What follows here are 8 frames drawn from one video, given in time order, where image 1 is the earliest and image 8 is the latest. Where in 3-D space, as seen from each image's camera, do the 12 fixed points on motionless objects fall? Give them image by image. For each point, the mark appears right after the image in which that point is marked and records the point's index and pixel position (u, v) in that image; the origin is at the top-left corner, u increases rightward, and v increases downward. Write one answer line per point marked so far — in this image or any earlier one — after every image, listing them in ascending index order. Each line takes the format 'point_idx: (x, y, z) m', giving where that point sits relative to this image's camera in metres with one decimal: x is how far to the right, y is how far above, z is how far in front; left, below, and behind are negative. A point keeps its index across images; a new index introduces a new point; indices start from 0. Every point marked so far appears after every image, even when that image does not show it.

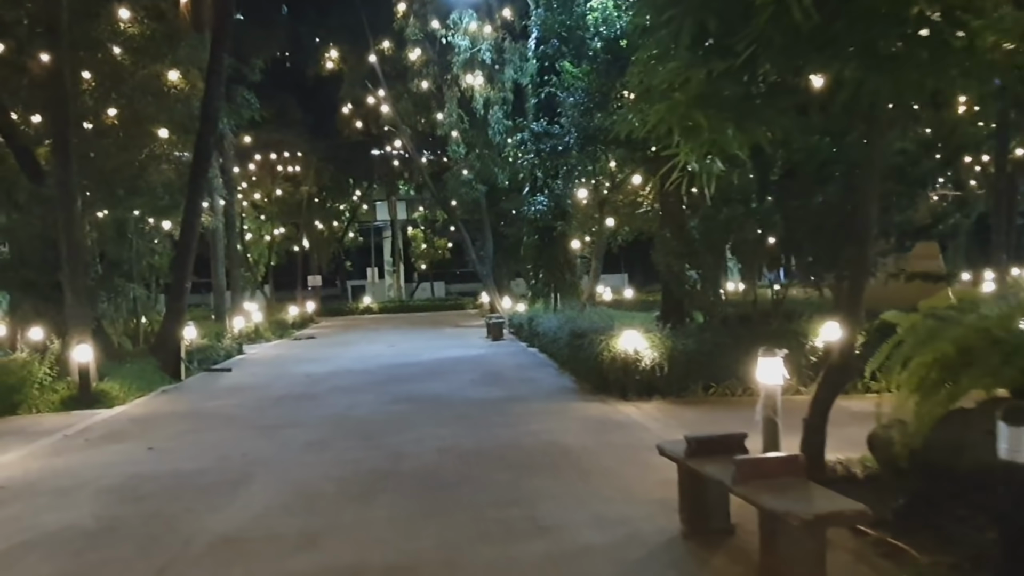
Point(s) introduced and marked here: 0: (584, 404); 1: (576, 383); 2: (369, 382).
0: (+1.2, -2.0, +13.0) m
1: (+1.3, -1.9, +14.9) m
2: (-3.2, -2.2, +16.9) m
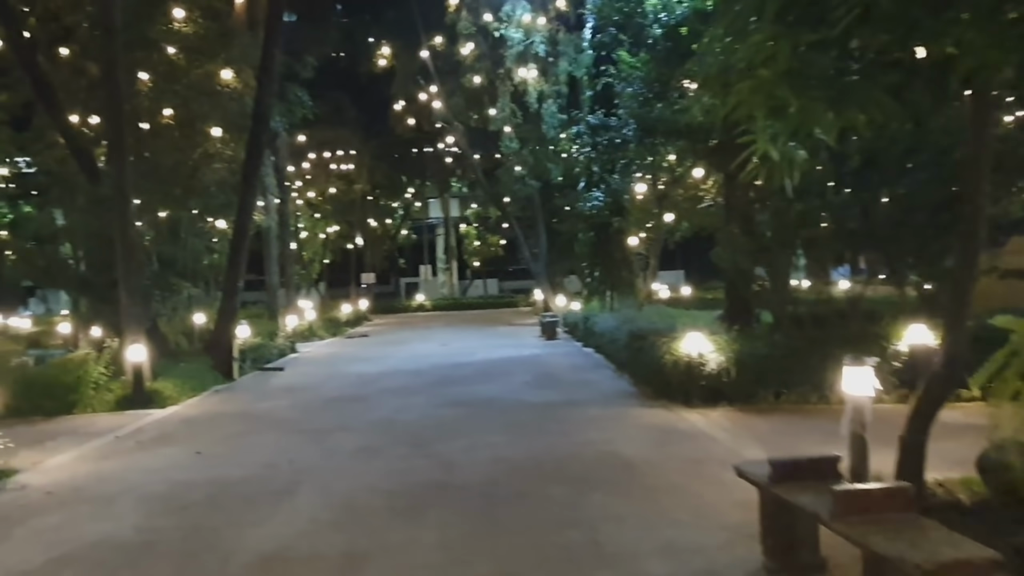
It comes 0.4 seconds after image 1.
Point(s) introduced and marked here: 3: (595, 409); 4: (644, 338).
0: (+2.2, -2.0, +12.2) m
1: (+2.4, -1.9, +14.2) m
2: (-2.0, -2.1, +16.5) m
3: (+1.4, -2.1, +12.6) m
4: (+2.6, -1.0, +14.2) m
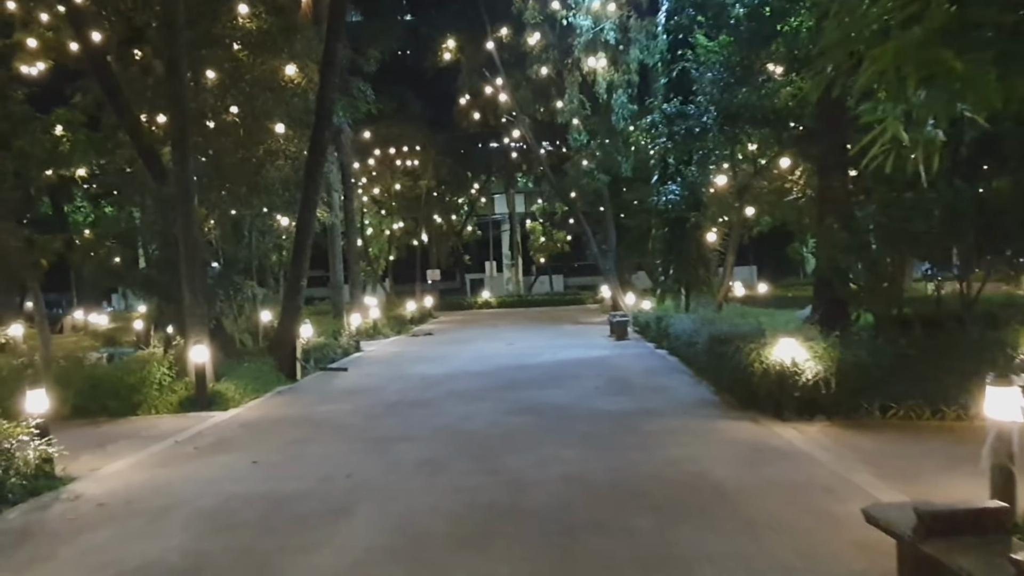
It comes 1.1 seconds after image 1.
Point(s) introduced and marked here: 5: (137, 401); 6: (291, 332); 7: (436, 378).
0: (+3.3, -2.0, +11.2) m
1: (+3.6, -1.9, +13.1) m
2: (-0.5, -2.1, +15.8) m
3: (+2.5, -2.1, +11.6) m
4: (+3.9, -1.0, +13.1) m
5: (-7.2, -2.2, +14.2) m
6: (-5.4, -1.1, +18.1) m
7: (-1.8, -2.2, +17.8) m
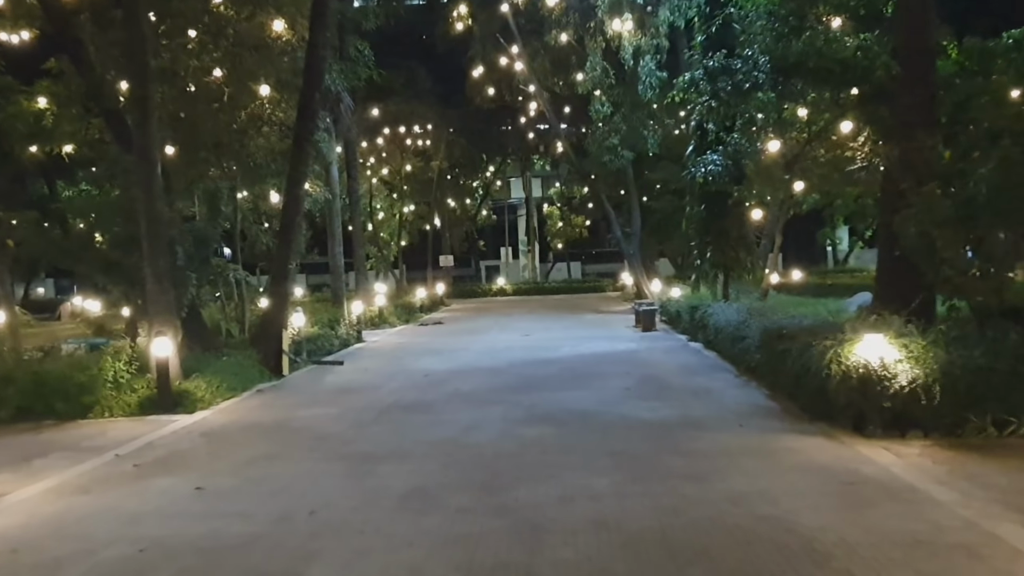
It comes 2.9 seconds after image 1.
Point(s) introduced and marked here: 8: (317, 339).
0: (+3.5, -1.8, +8.9) m
1: (+3.9, -1.7, +10.8) m
2: (-0.2, -1.8, +13.6) m
3: (+2.7, -1.9, +9.3) m
4: (+4.1, -0.7, +10.8) m
5: (-7.0, -1.9, +12.2) m
6: (-5.1, -0.7, +16.0) m
7: (-1.5, -1.8, +15.7) m
8: (-4.9, -1.3, +18.8) m
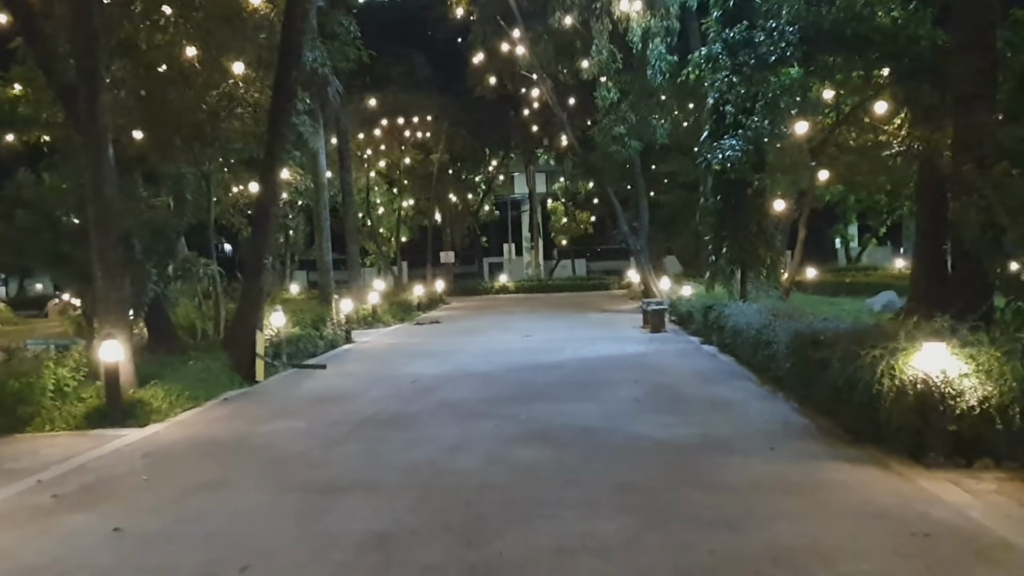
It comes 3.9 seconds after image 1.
0: (+3.4, -1.8, +7.4) m
1: (+3.8, -1.7, +9.3) m
2: (-0.3, -1.8, +12.1) m
3: (+2.6, -1.9, +7.8) m
4: (+4.0, -0.7, +9.3) m
5: (-7.1, -1.8, +10.8) m
6: (-5.1, -0.6, +14.6) m
7: (-1.6, -1.8, +14.2) m
8: (-4.9, -1.2, +17.4) m
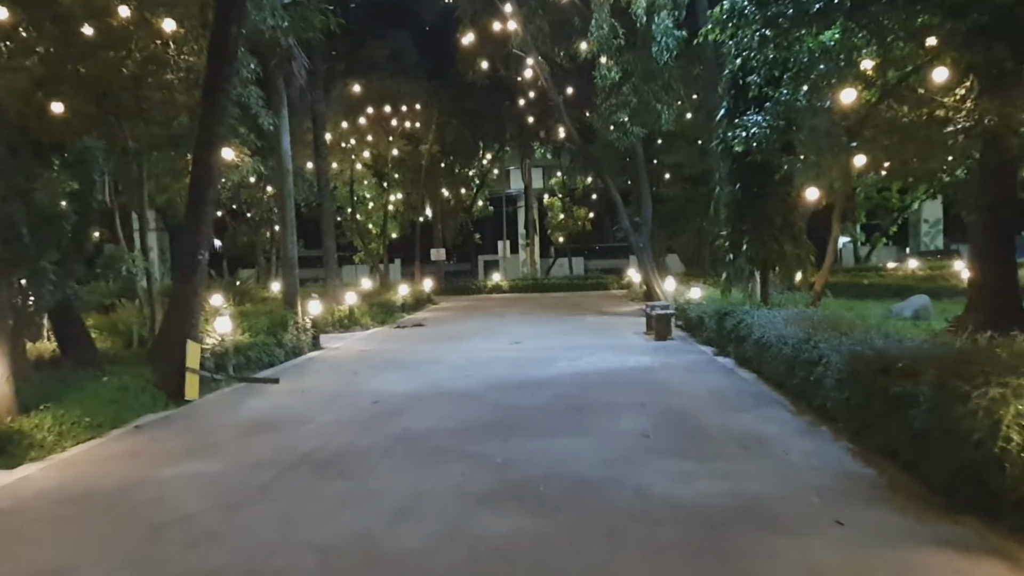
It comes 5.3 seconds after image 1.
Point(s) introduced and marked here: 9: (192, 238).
0: (+3.1, -1.9, +5.1) m
1: (+3.5, -1.7, +6.9) m
2: (-0.6, -1.8, +9.8) m
3: (+2.3, -1.9, +5.5) m
4: (+3.7, -0.8, +7.0) m
5: (-7.4, -1.8, +8.4) m
6: (-5.4, -0.7, +12.2) m
7: (-1.9, -1.8, +11.9) m
8: (-5.2, -1.2, +15.0) m
9: (-5.4, +0.8, +12.4) m
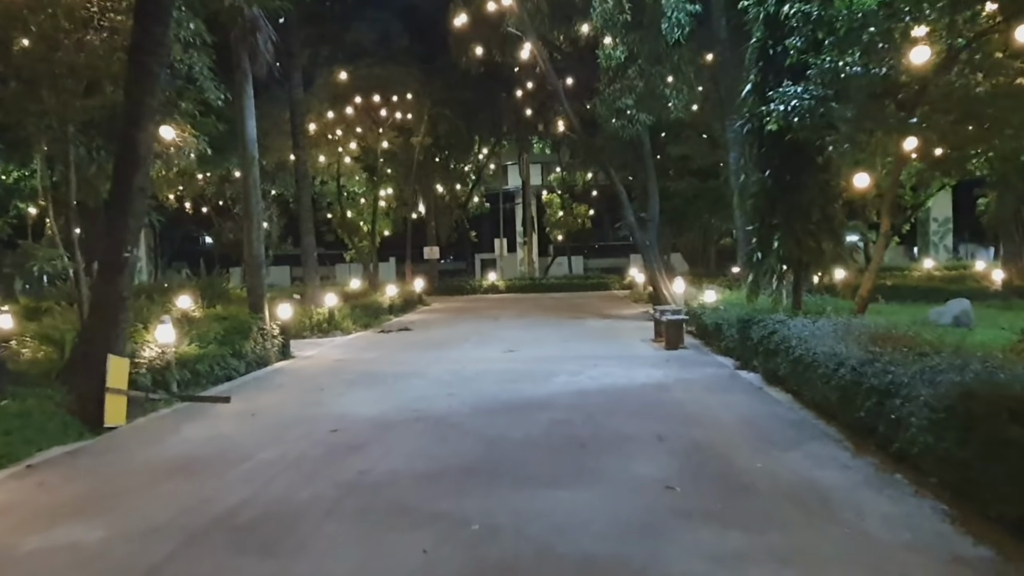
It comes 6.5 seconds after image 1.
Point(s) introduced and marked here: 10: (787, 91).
0: (+2.9, -2.0, +3.0) m
1: (+3.3, -1.8, +4.9) m
2: (-0.8, -1.9, +7.7) m
3: (+2.2, -2.0, +3.4) m
4: (+3.6, -0.9, +4.9) m
5: (-7.5, -1.9, +6.3) m
6: (-5.6, -0.7, +10.2) m
7: (-2.0, -1.9, +9.8) m
8: (-5.4, -1.3, +12.9) m
9: (-5.5, +0.8, +10.4) m
10: (+3.8, +2.8, +10.4) m
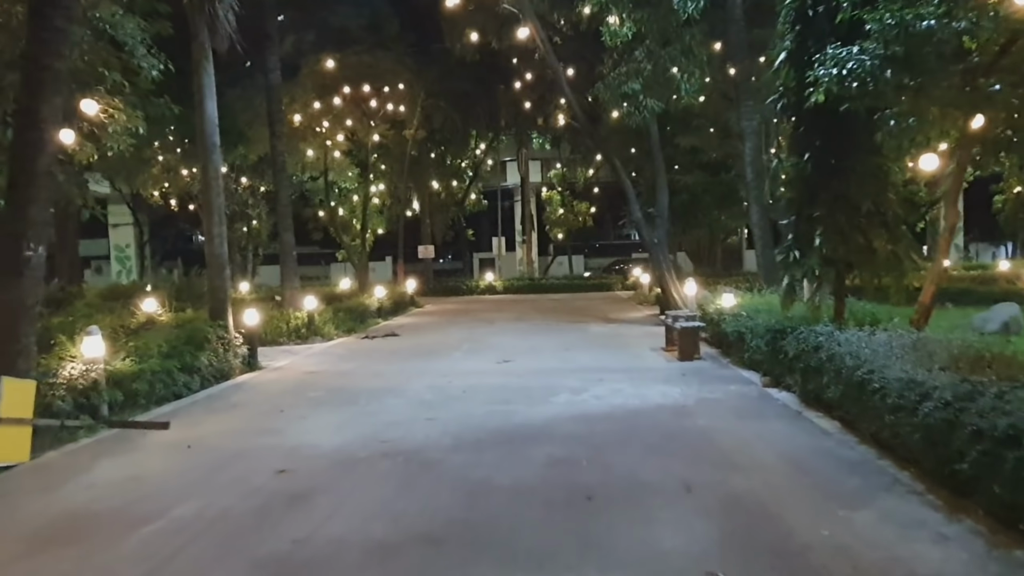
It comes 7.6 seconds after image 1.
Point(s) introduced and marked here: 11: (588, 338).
0: (+2.8, -2.1, +1.1) m
1: (+3.2, -1.9, +3.0) m
2: (-0.9, -2.0, +5.8) m
3: (+2.1, -2.1, +1.6) m
4: (+3.5, -1.0, +3.0) m
5: (-7.6, -2.0, +4.5) m
6: (-5.7, -0.8, +8.3) m
7: (-2.1, -2.0, +7.9) m
8: (-5.5, -1.3, +11.1) m
9: (-5.6, +0.7, +8.5) m
10: (+3.7, +2.7, +8.5) m
11: (+1.9, -1.3, +18.5) m
